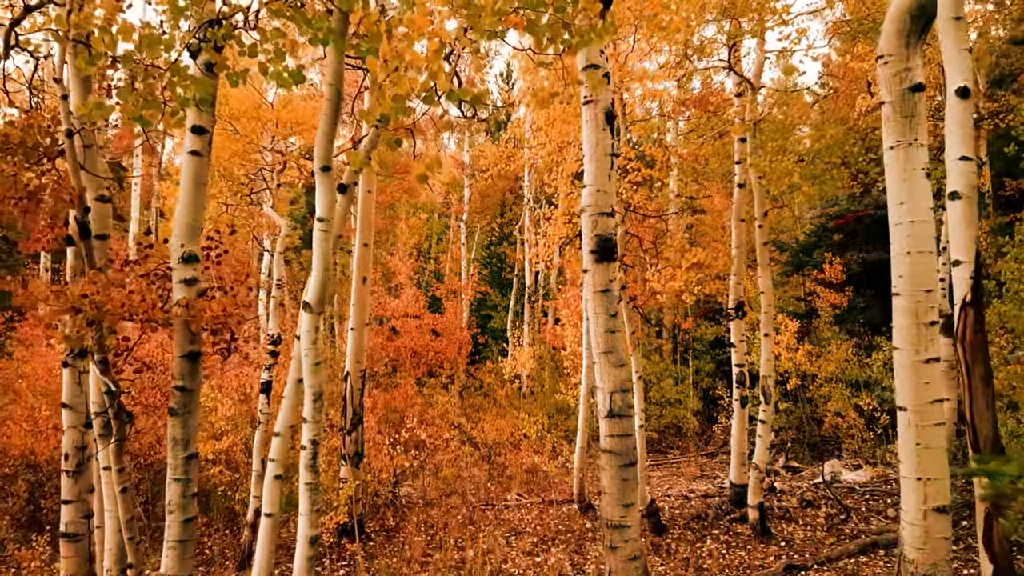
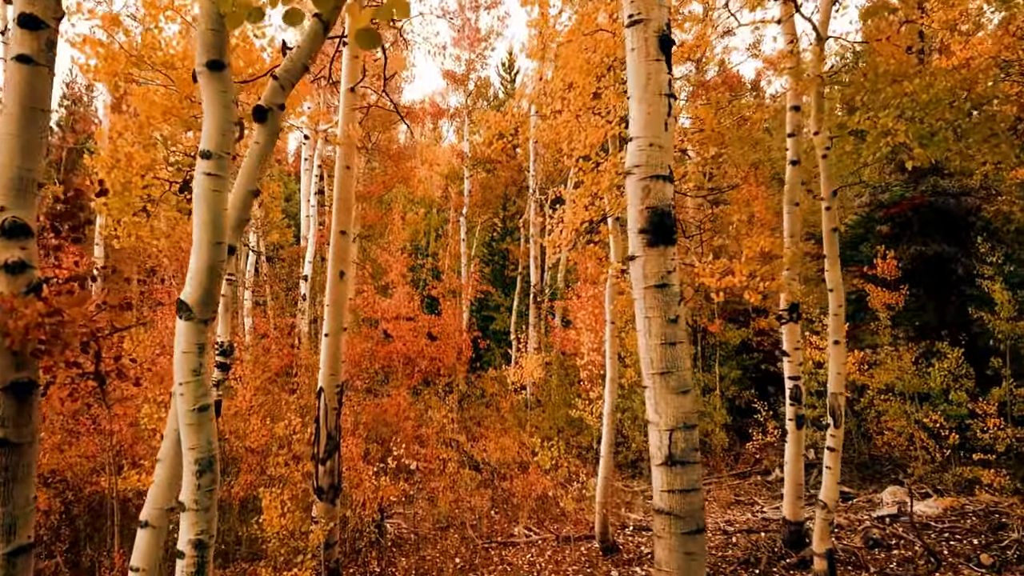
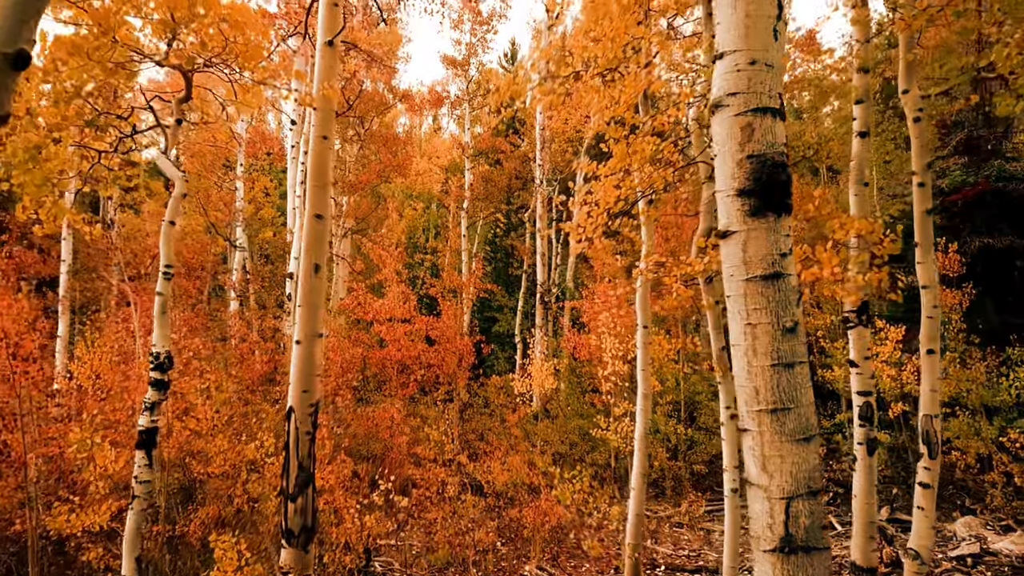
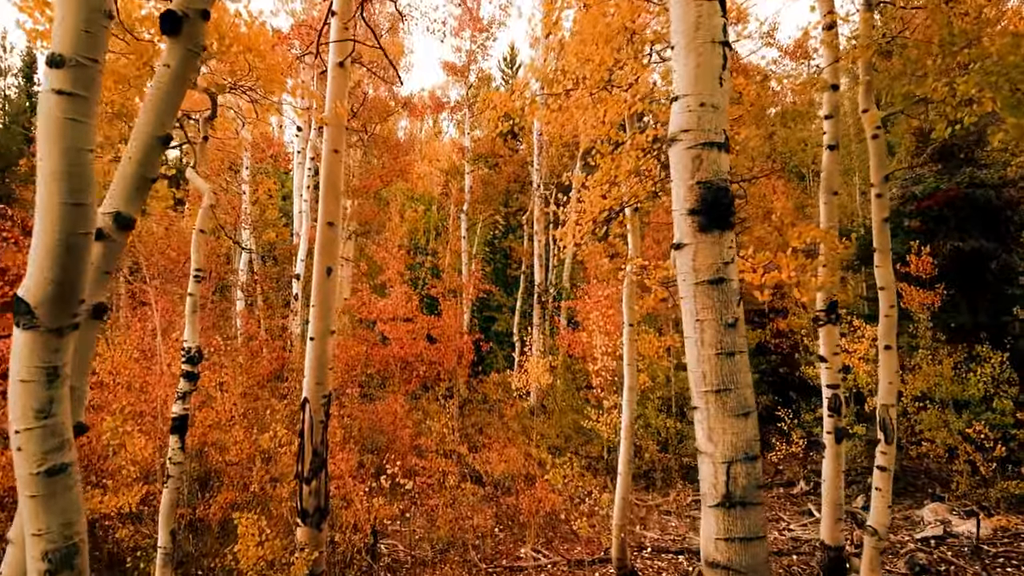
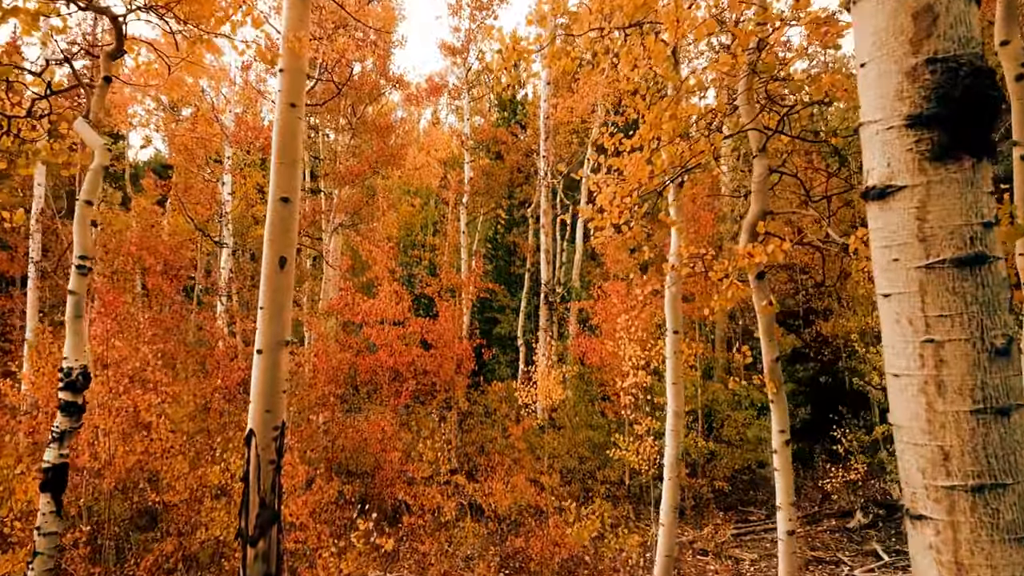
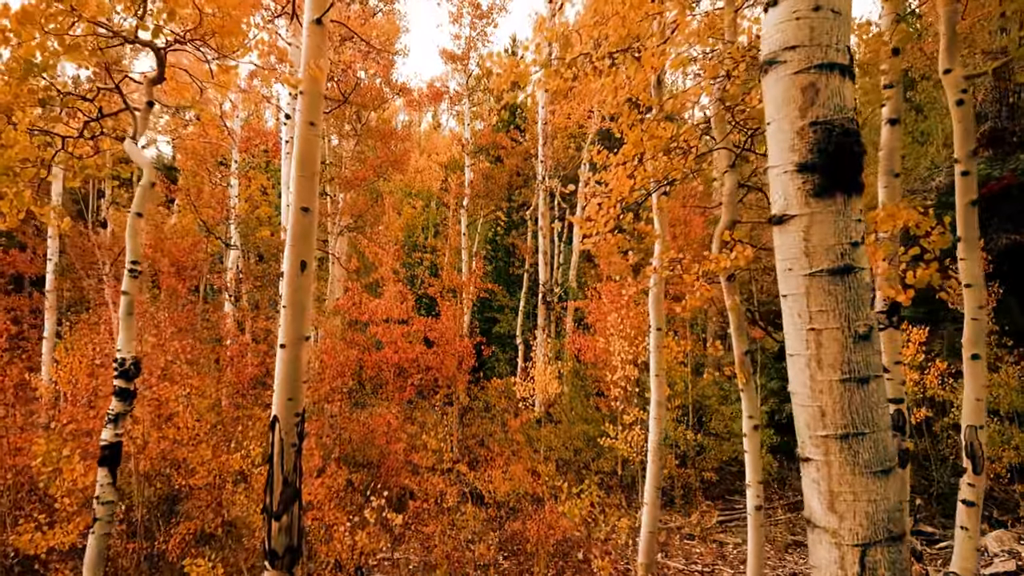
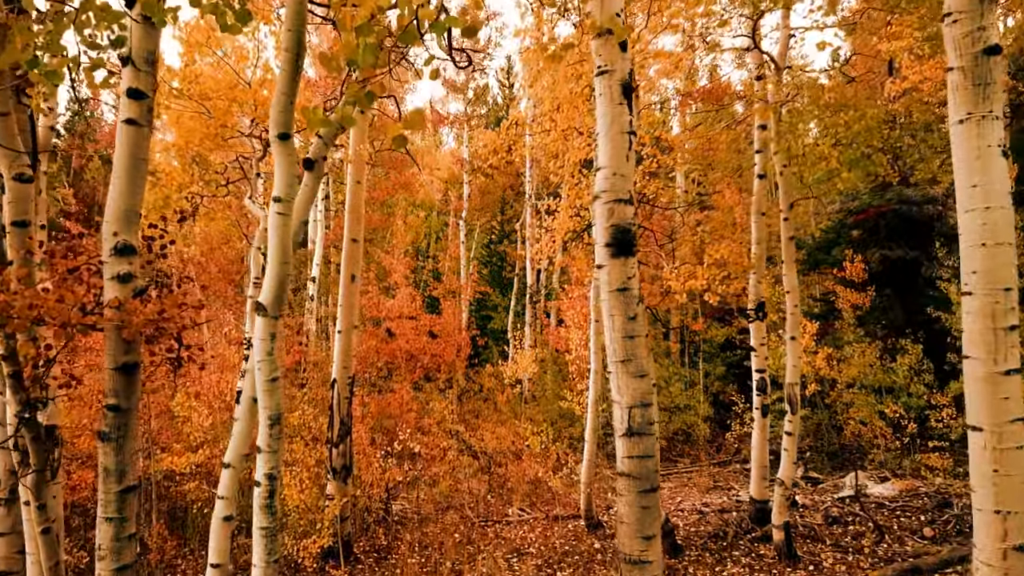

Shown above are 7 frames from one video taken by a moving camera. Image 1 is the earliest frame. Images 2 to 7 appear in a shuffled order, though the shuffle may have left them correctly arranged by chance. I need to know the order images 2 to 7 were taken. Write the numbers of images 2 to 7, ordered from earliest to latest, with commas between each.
7, 2, 4, 3, 6, 5
